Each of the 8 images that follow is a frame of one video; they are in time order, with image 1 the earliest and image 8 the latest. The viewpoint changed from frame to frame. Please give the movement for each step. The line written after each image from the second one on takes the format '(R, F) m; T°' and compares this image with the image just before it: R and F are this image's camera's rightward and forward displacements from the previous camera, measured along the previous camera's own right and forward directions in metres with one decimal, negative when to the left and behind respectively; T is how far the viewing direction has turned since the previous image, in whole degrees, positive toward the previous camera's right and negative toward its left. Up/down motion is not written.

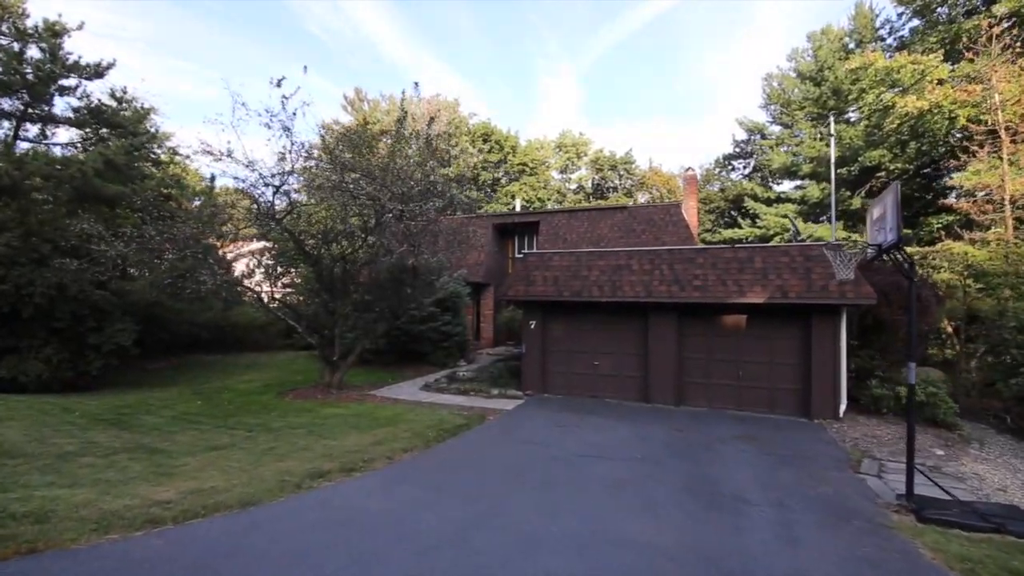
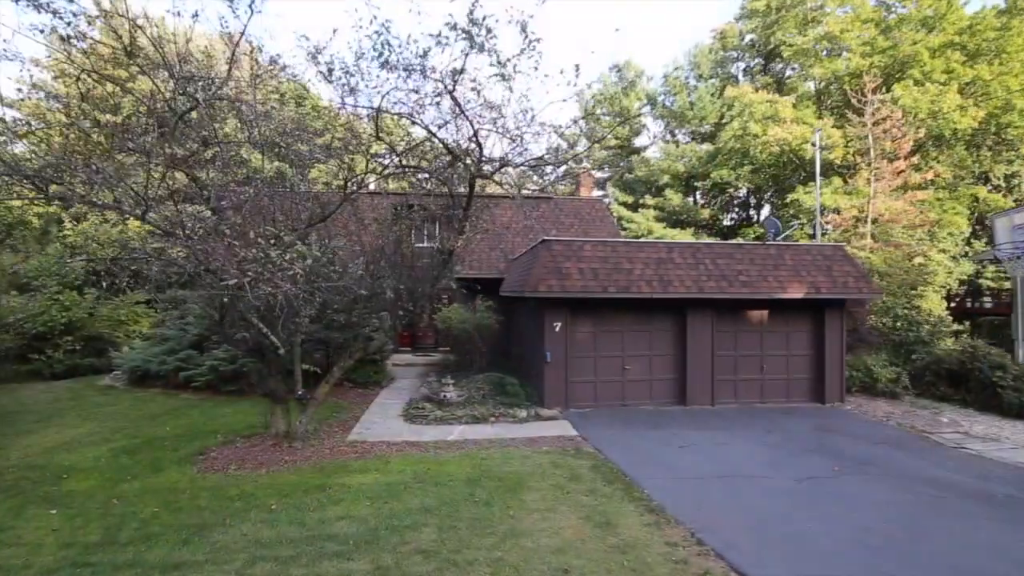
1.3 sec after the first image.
(-0.2, +1.1) m; -1°
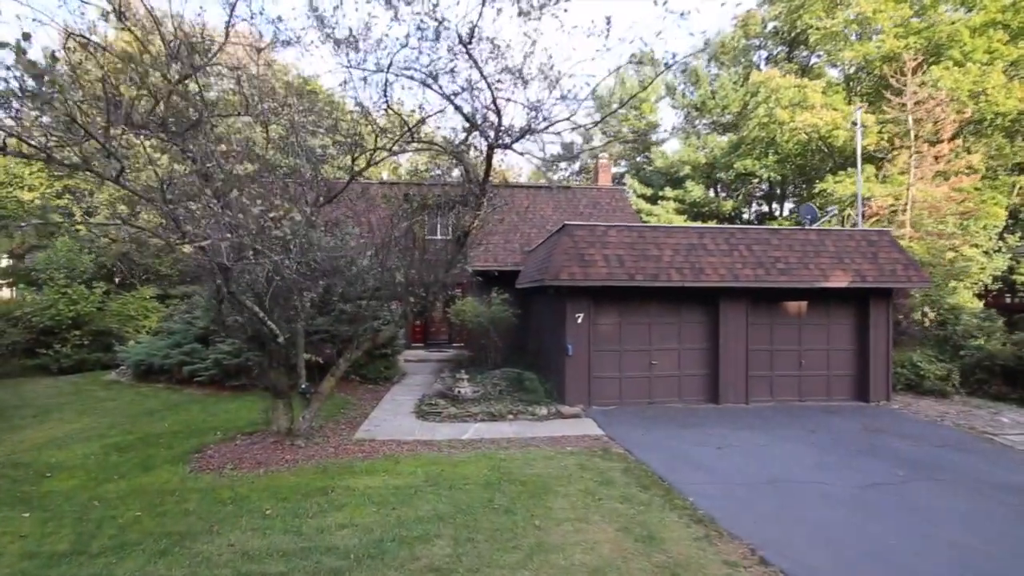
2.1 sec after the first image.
(-0.1, +0.8) m; -2°
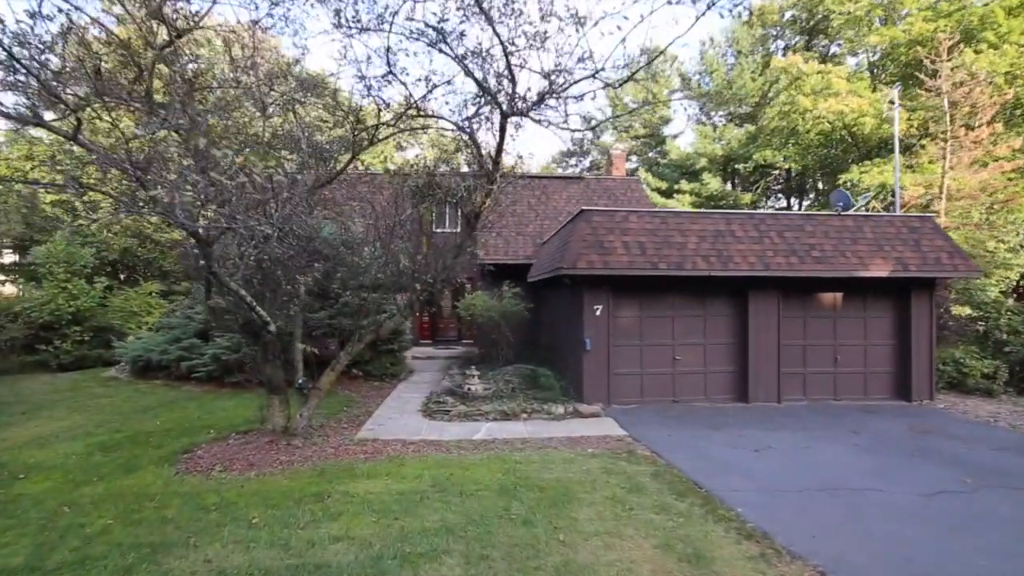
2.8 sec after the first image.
(-0.1, +0.7) m; -1°
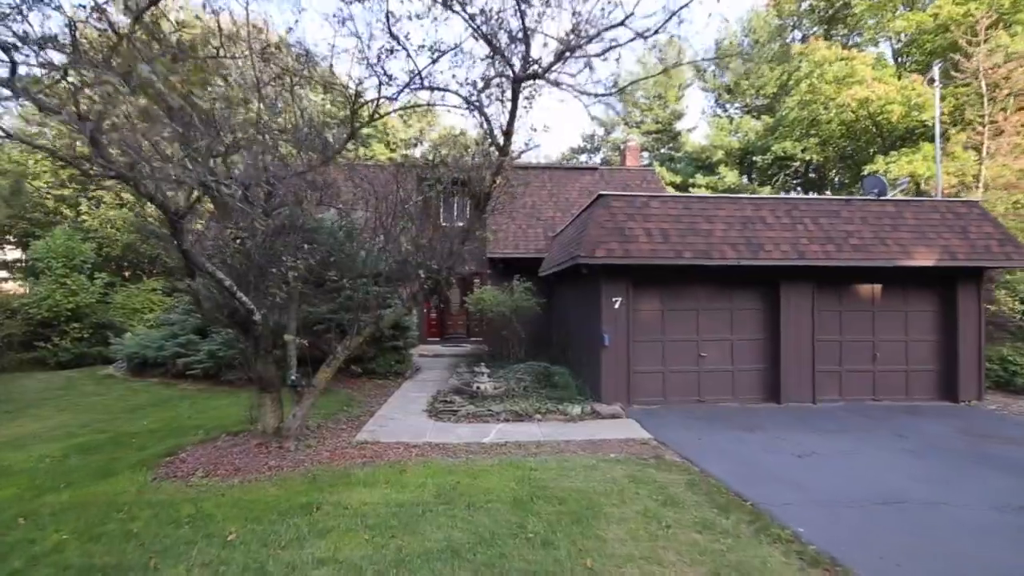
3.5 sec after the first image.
(-0.1, +0.7) m; -1°
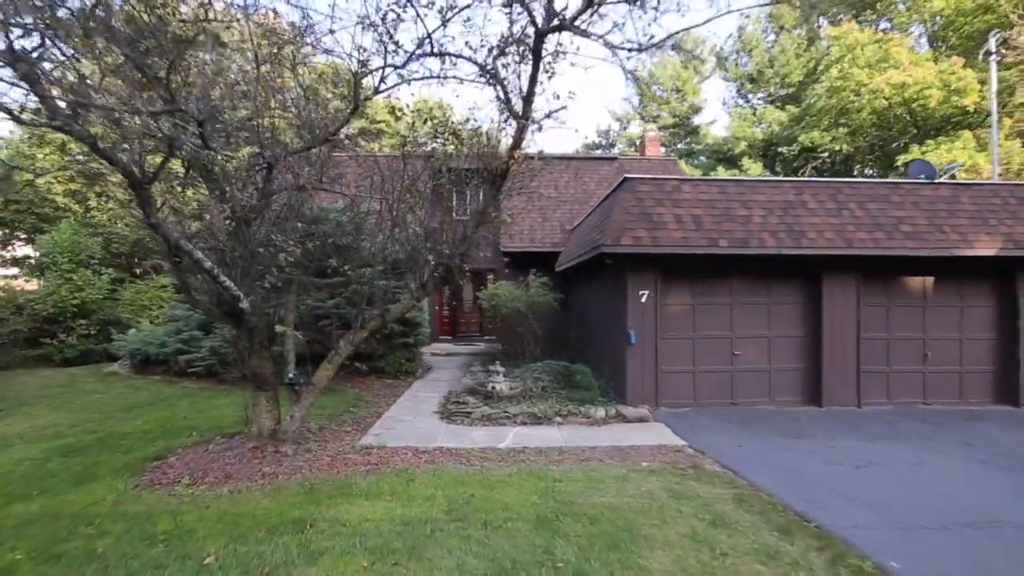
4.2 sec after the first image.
(-0.1, +0.7) m; -2°
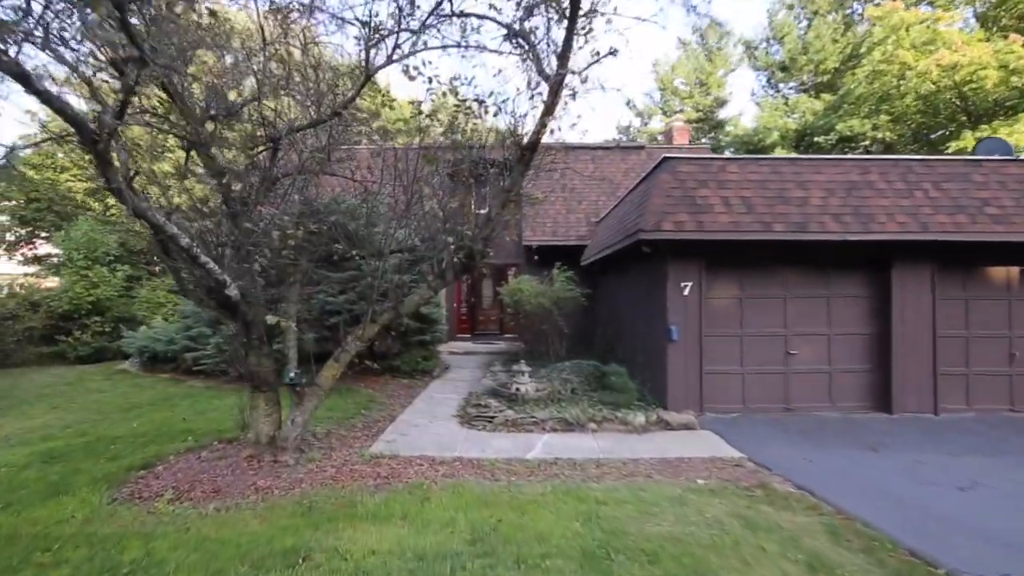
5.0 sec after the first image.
(-0.2, +0.8) m; -2°
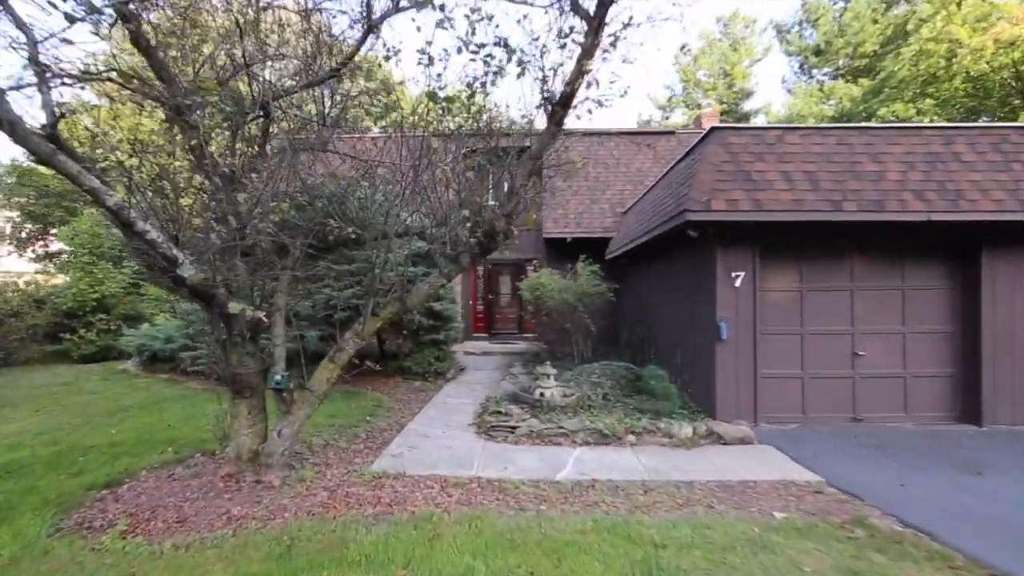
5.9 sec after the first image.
(-0.1, +0.9) m; -2°
